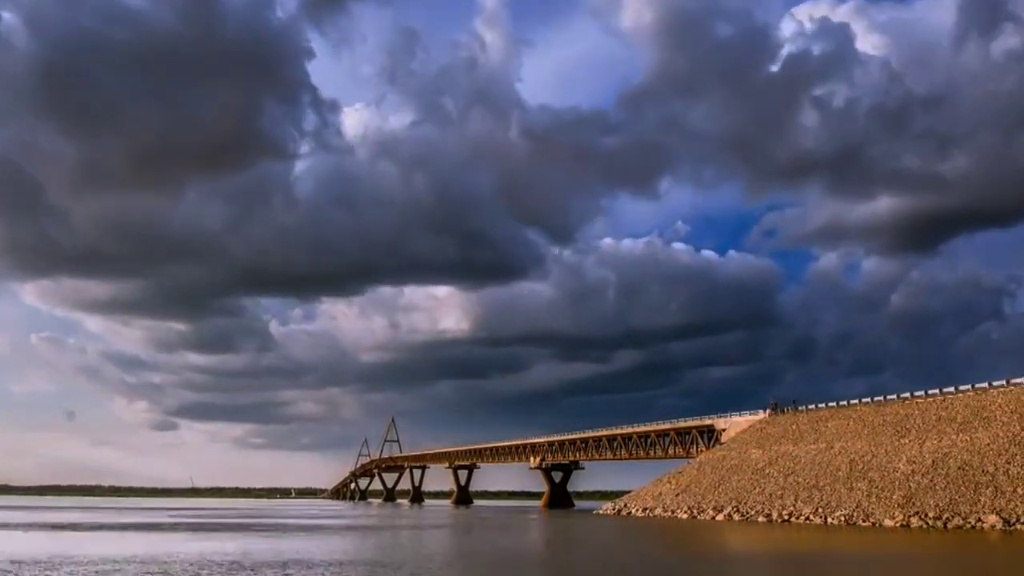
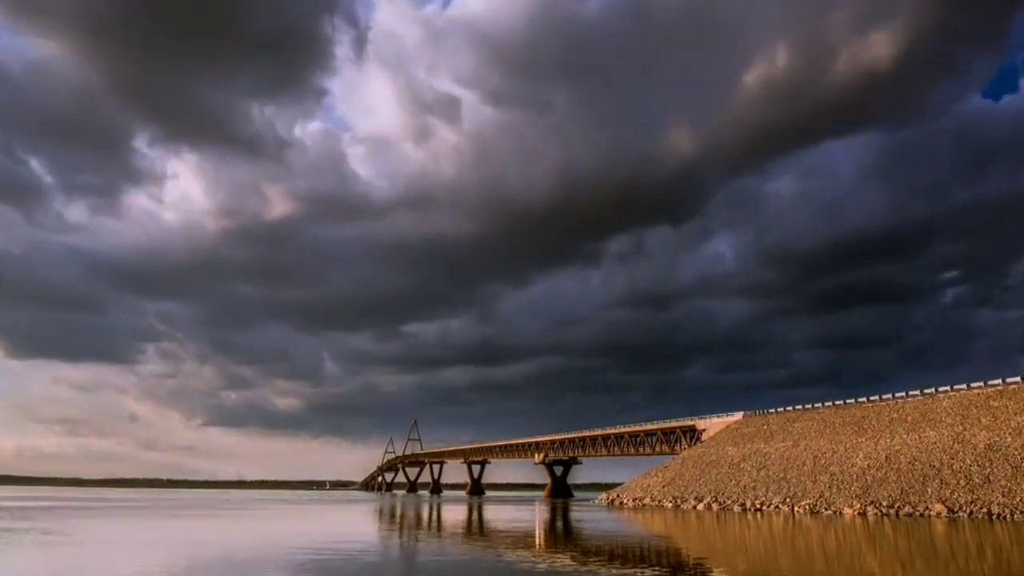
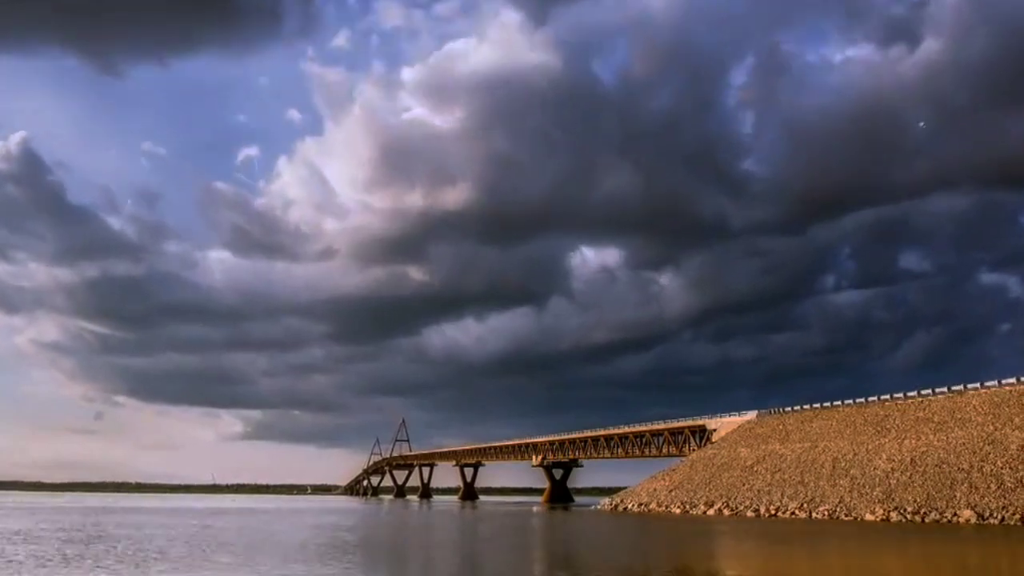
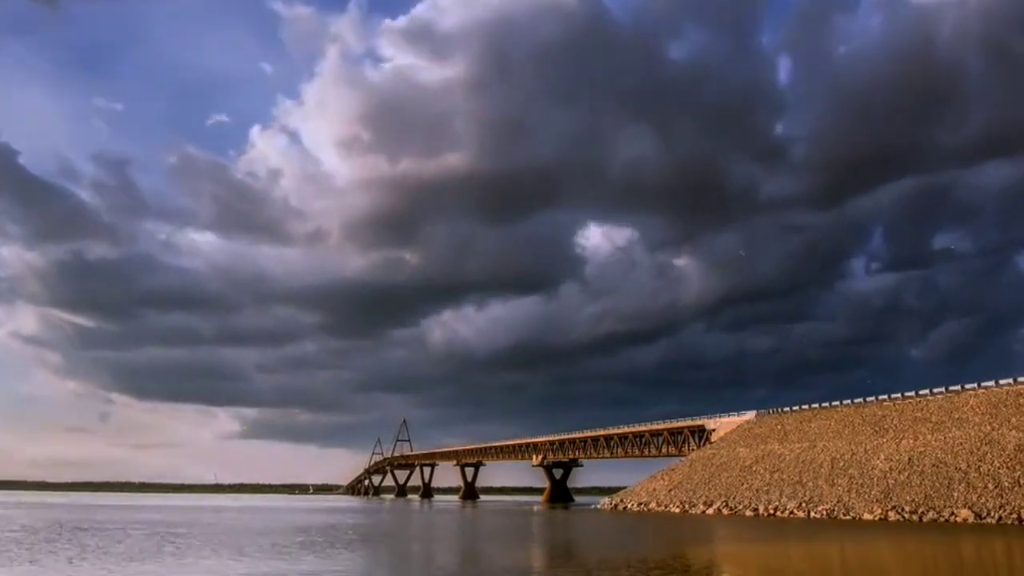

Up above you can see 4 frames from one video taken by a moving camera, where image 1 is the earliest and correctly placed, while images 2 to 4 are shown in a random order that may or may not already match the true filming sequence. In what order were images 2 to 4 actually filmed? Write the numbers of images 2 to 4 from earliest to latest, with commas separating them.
3, 4, 2
